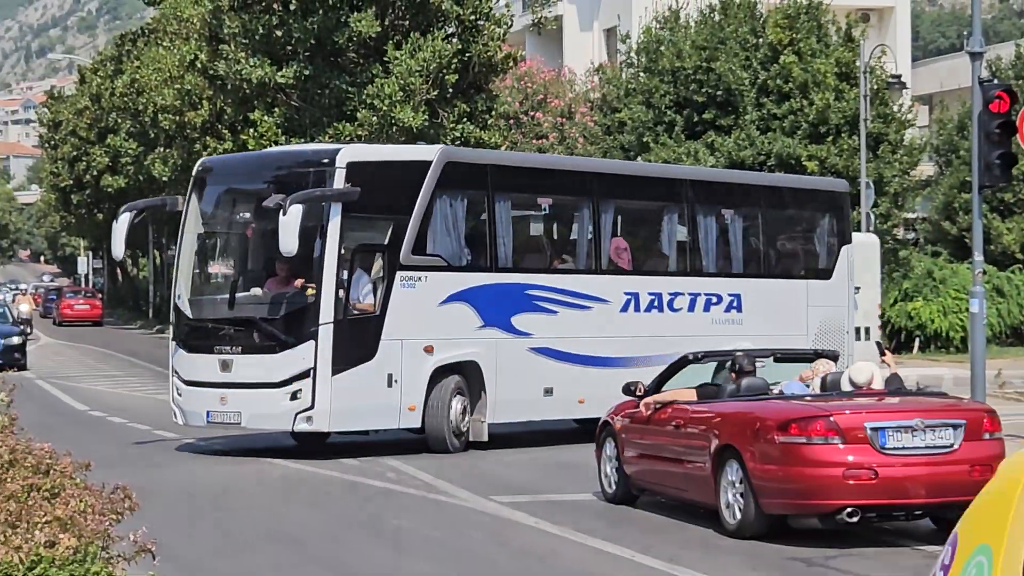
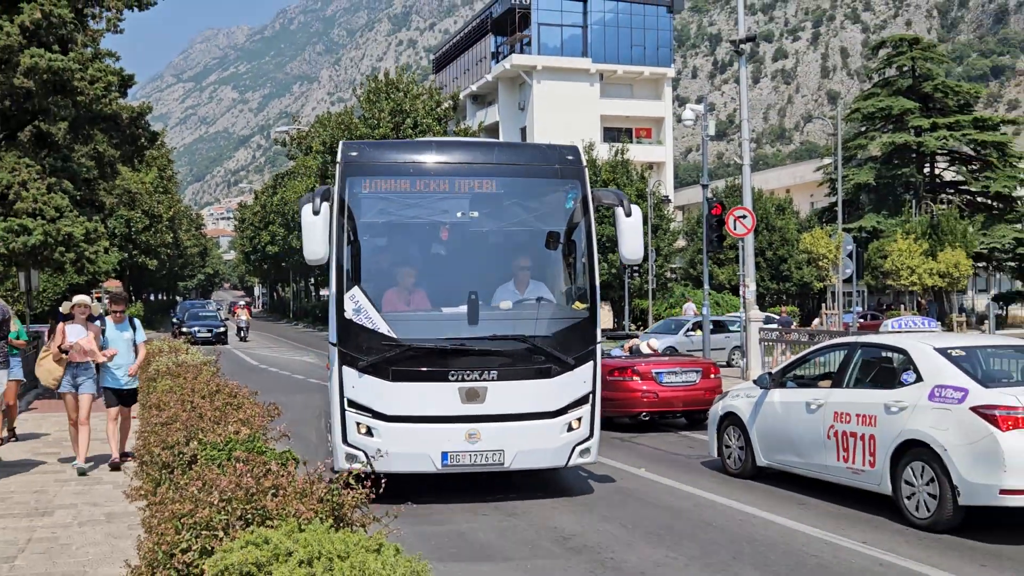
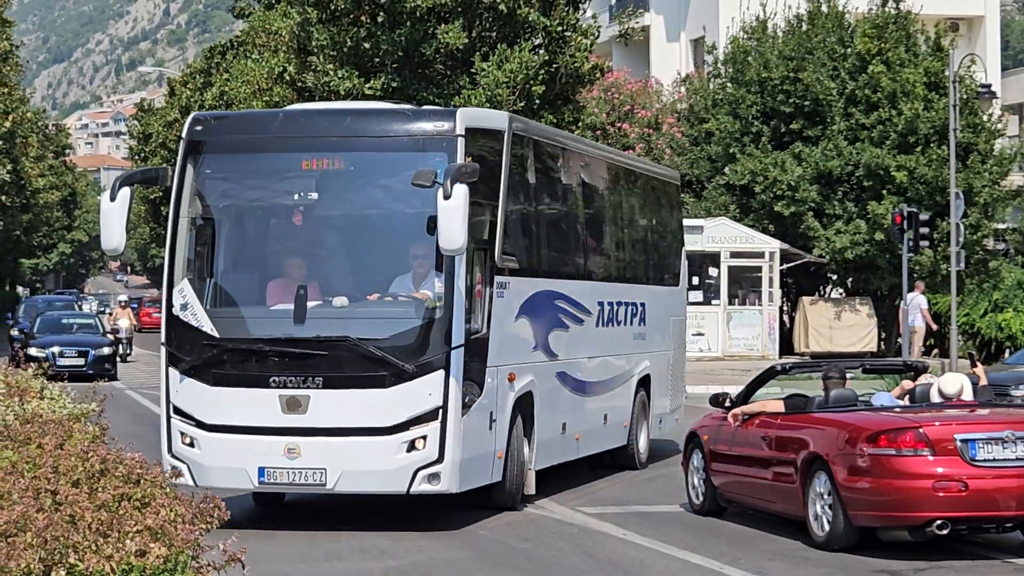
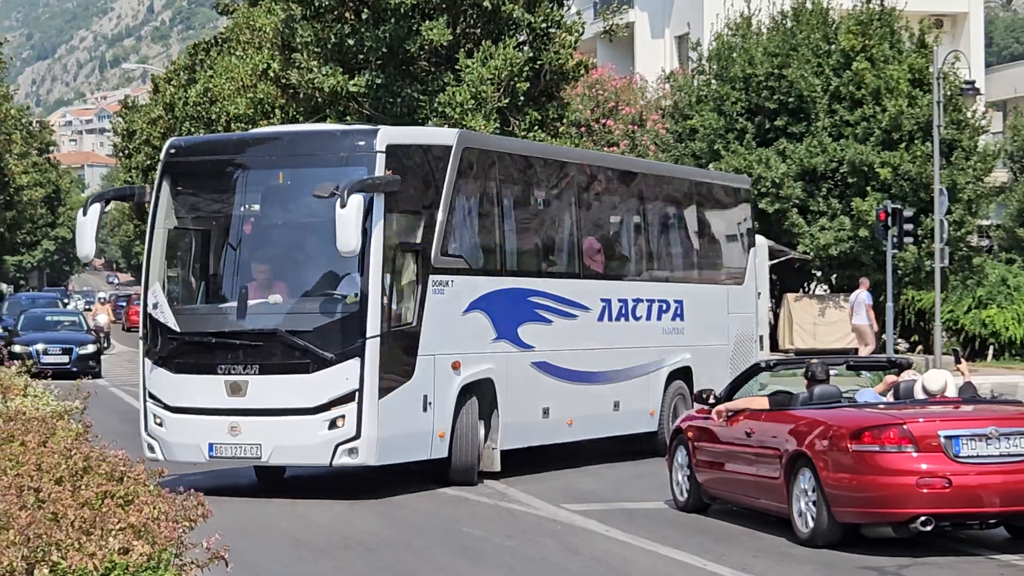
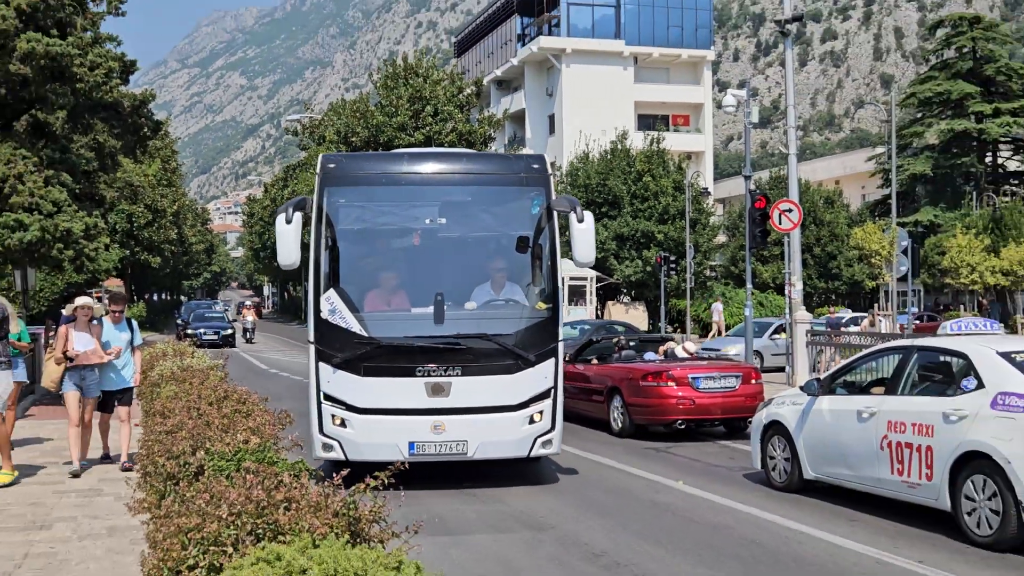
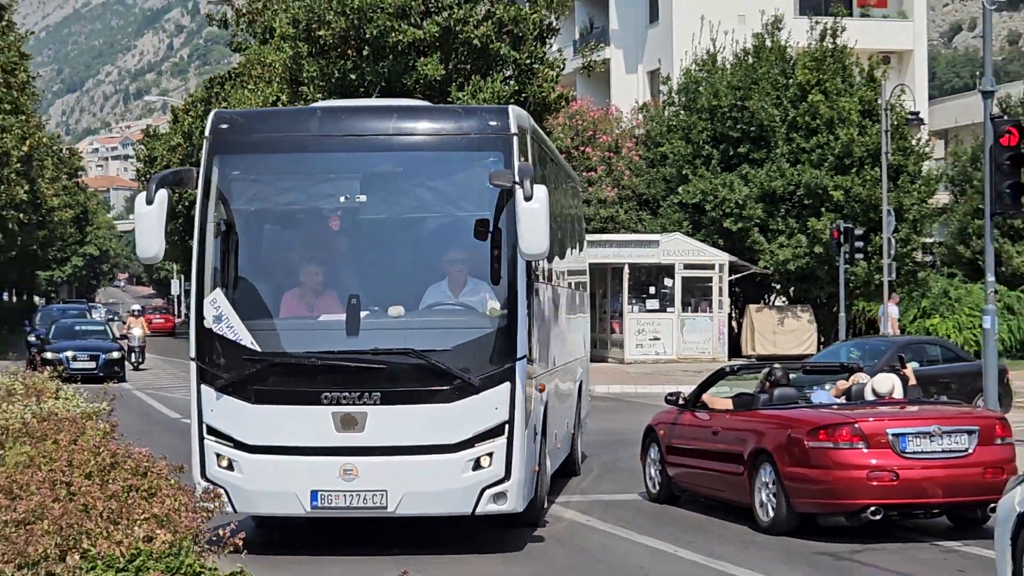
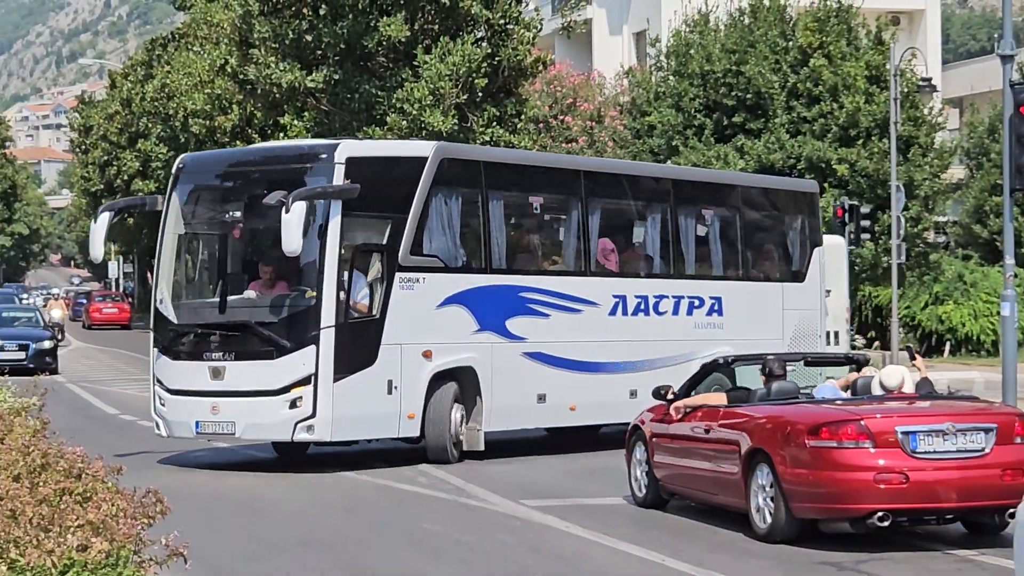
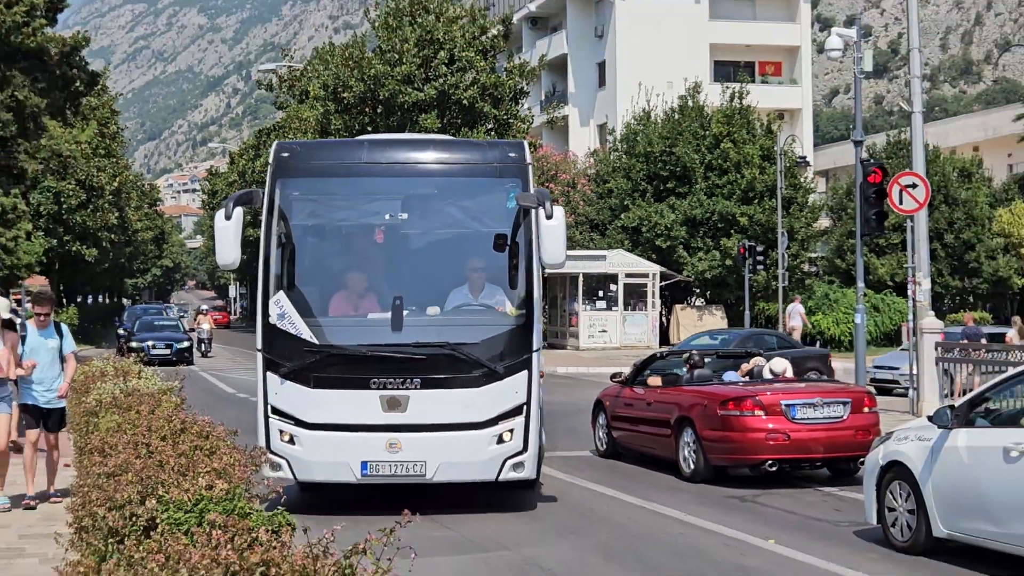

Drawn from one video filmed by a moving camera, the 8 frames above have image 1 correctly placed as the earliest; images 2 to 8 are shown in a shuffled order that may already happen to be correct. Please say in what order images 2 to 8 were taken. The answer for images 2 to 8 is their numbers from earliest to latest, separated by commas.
7, 4, 3, 6, 8, 5, 2
